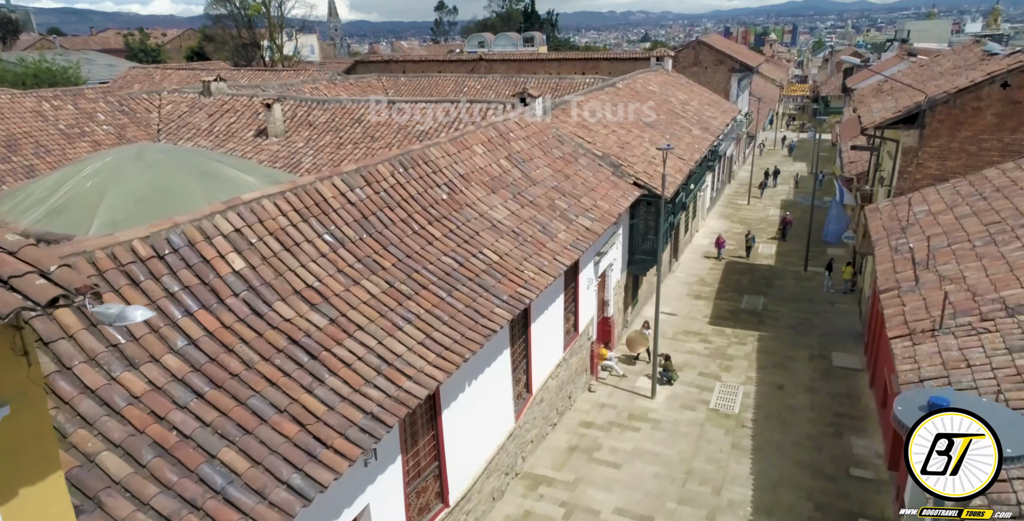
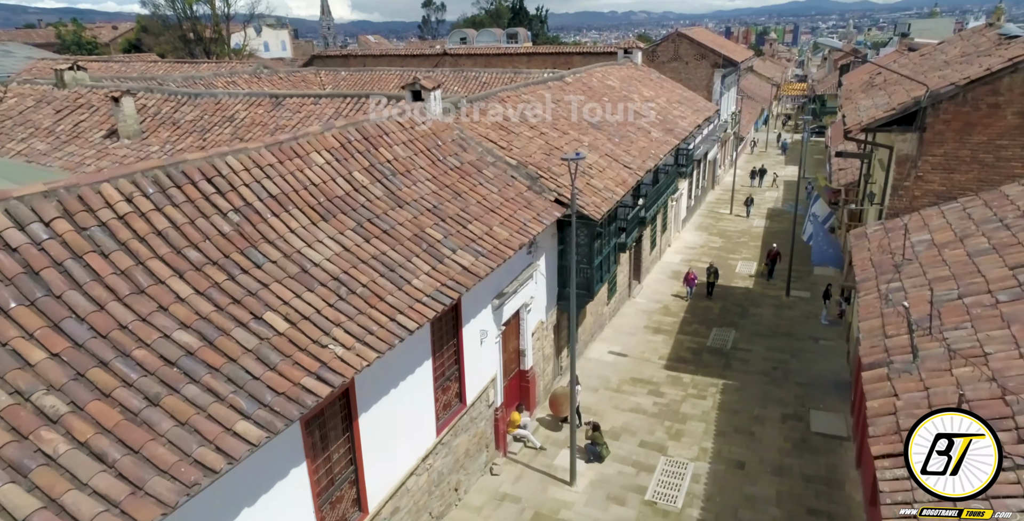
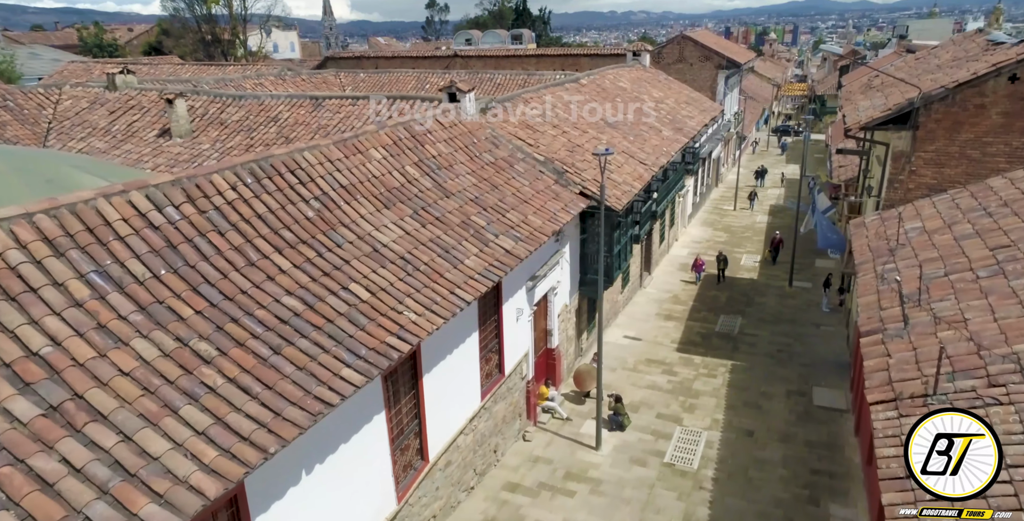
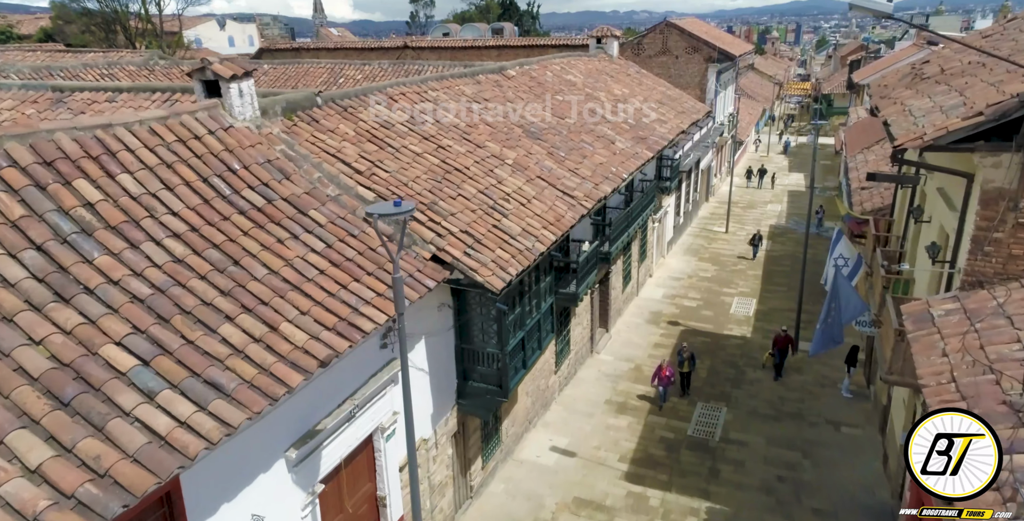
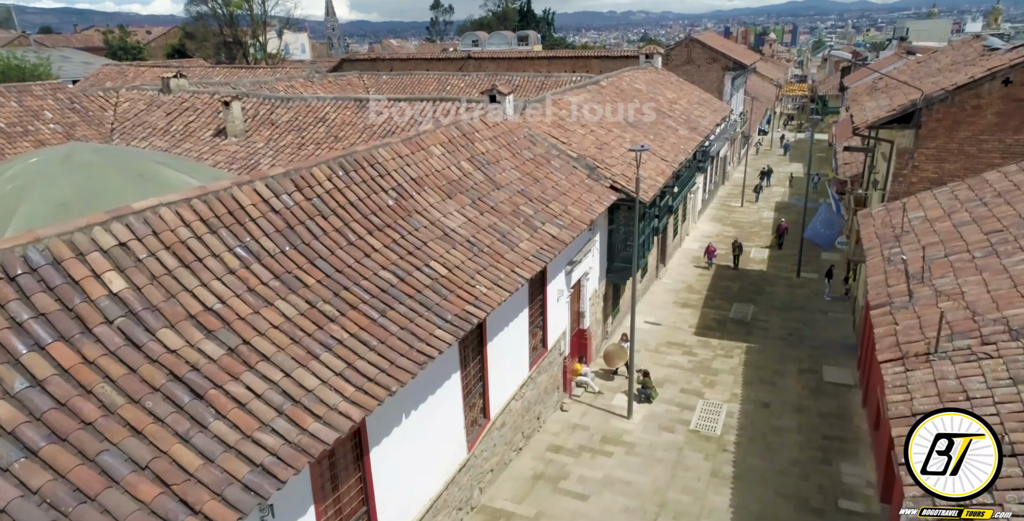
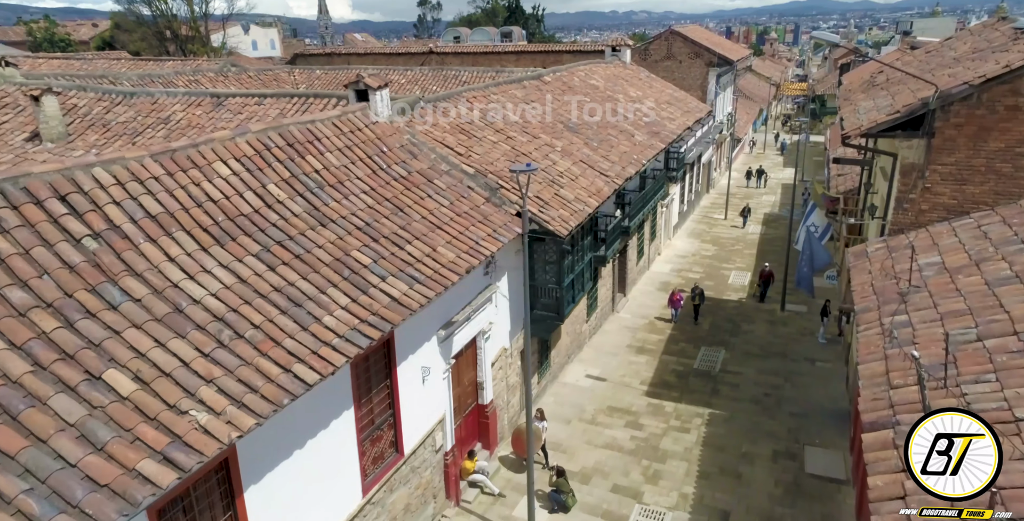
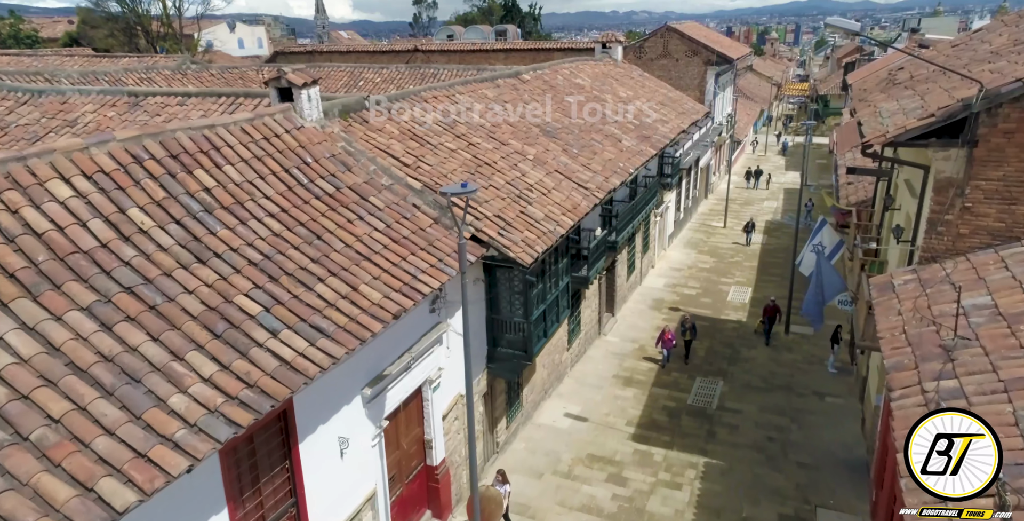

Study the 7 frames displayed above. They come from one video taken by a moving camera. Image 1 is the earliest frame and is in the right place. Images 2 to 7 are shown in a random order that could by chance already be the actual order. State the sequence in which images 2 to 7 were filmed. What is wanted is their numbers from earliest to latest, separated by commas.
5, 3, 2, 6, 7, 4
